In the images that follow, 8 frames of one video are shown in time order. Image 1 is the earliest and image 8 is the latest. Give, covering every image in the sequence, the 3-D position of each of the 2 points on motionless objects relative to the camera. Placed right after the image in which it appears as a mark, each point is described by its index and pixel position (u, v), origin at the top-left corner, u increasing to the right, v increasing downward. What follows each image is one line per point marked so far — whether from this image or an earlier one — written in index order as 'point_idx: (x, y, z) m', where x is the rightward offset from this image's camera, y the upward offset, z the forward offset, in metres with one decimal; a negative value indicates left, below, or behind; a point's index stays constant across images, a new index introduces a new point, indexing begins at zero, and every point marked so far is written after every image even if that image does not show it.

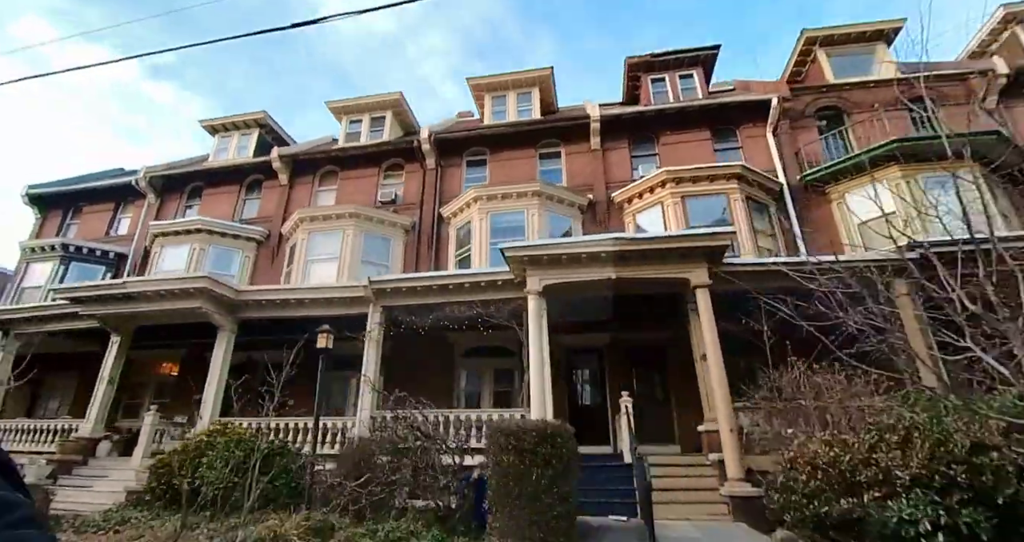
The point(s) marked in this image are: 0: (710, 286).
0: (+3.7, -0.3, +9.5) m
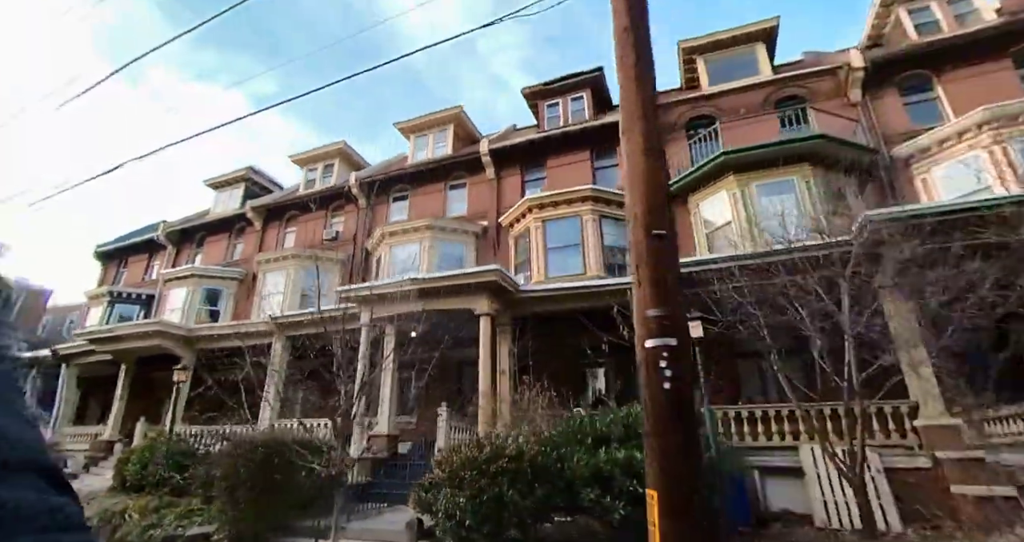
0: (-0.5, -0.9, +11.3) m
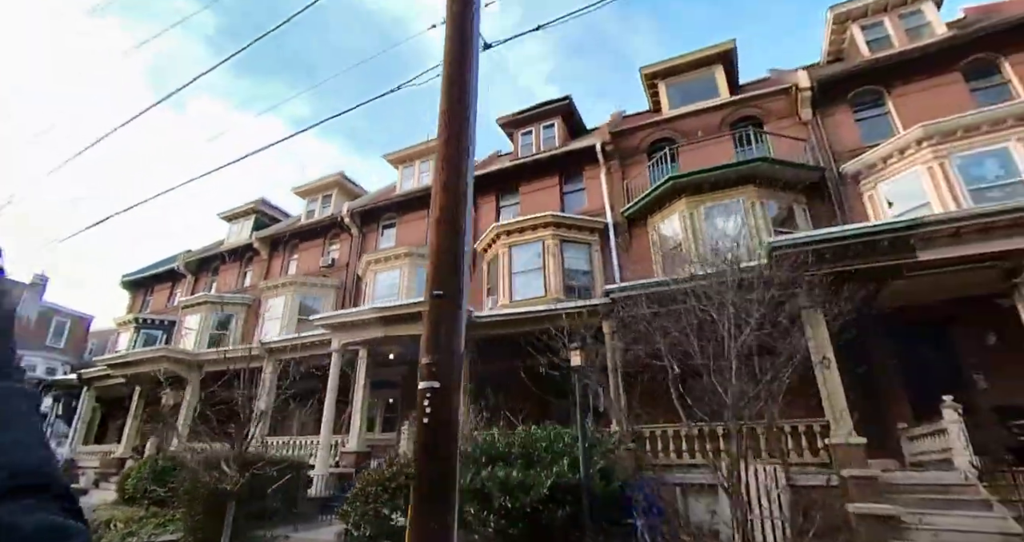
0: (-1.7, -1.6, +12.2) m
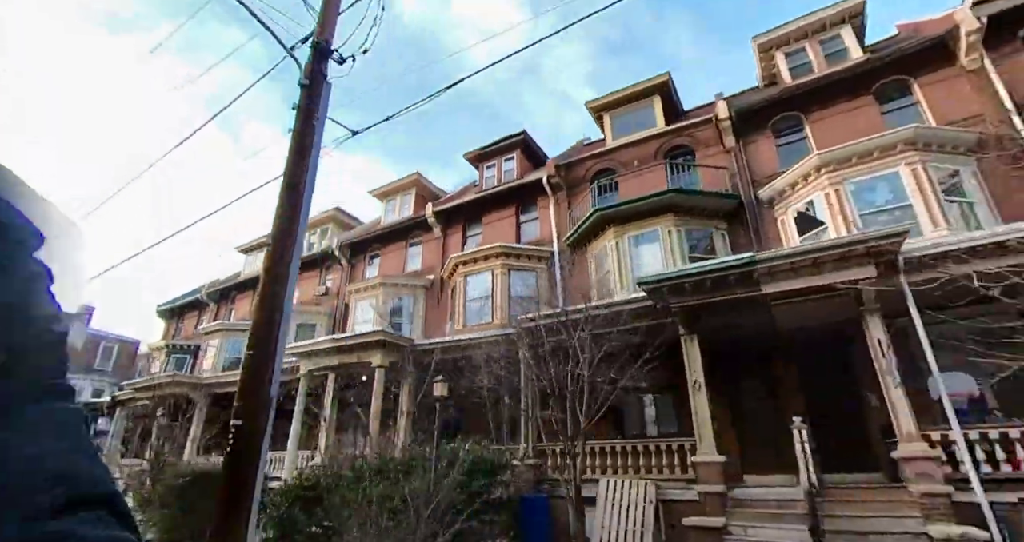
0: (-3.5, -2.6, +13.8) m
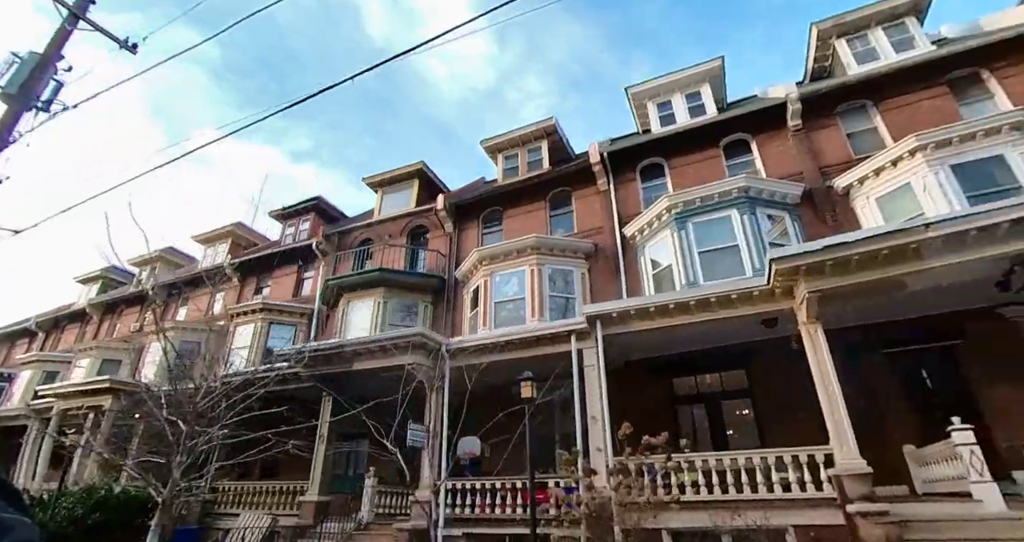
0: (-12.4, -4.3, +15.8) m
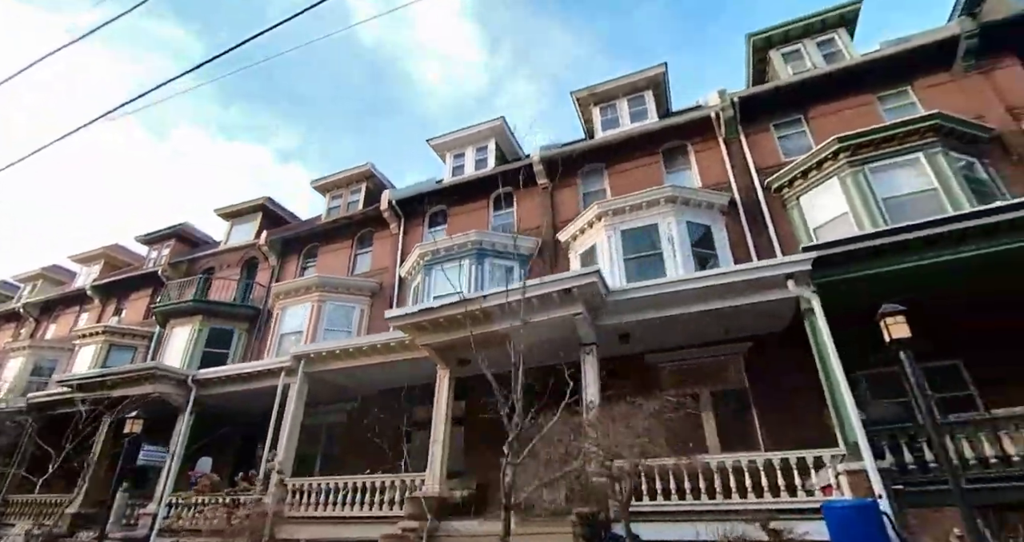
0: (-19.7, -5.2, +17.2) m
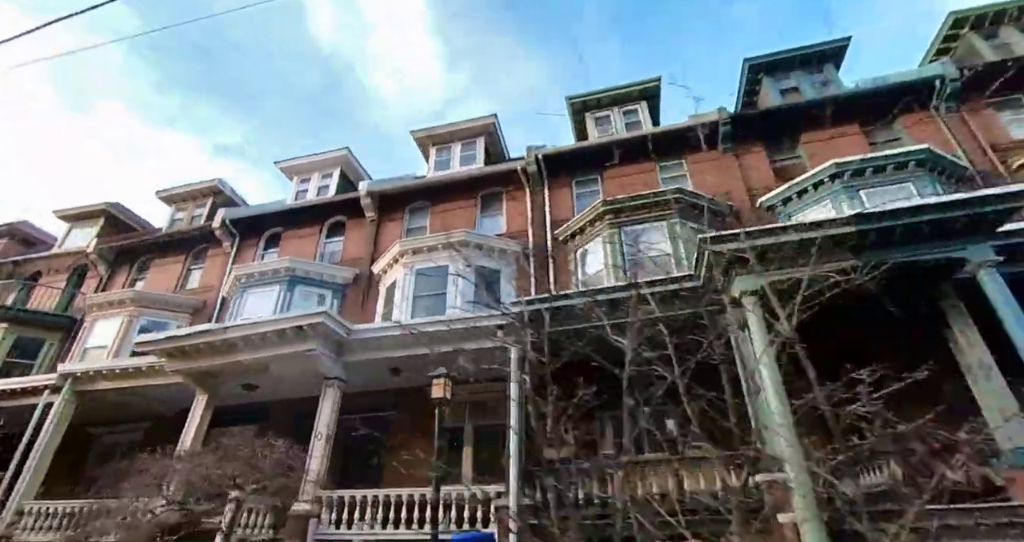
0: (-25.9, -4.8, +15.2) m
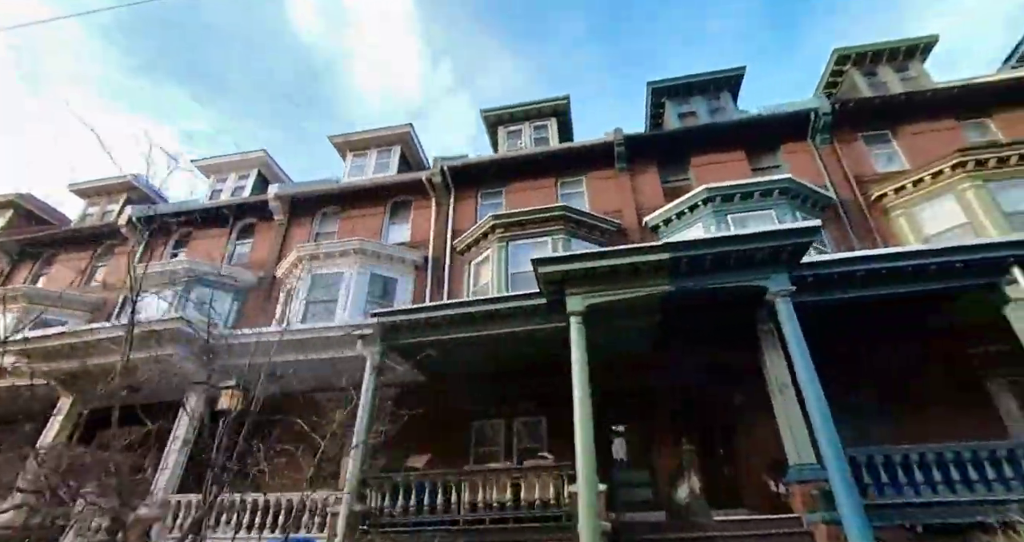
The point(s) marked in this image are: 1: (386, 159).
0: (-29.1, -4.2, +14.1) m
1: (-4.5, +4.1, +18.0) m
